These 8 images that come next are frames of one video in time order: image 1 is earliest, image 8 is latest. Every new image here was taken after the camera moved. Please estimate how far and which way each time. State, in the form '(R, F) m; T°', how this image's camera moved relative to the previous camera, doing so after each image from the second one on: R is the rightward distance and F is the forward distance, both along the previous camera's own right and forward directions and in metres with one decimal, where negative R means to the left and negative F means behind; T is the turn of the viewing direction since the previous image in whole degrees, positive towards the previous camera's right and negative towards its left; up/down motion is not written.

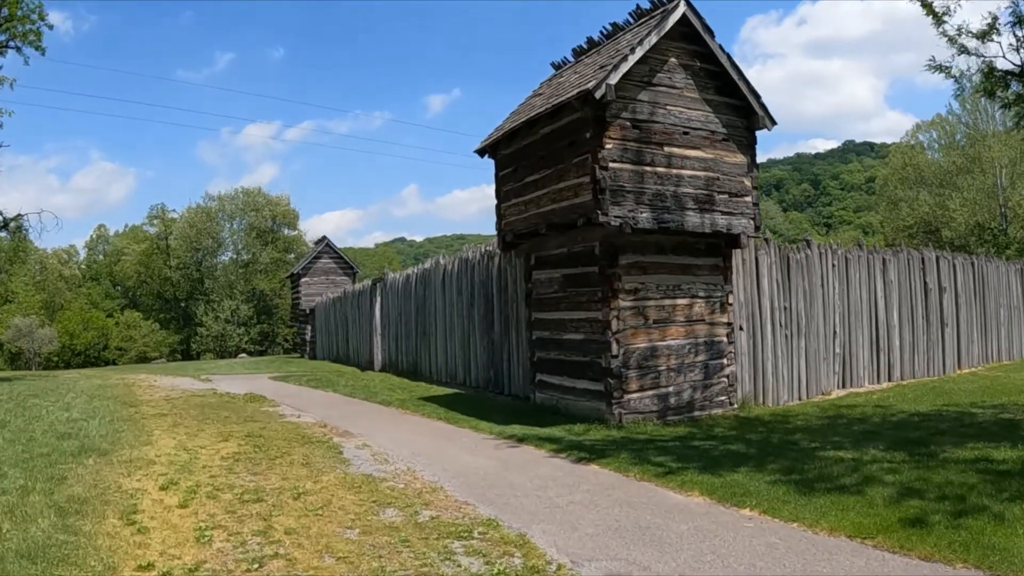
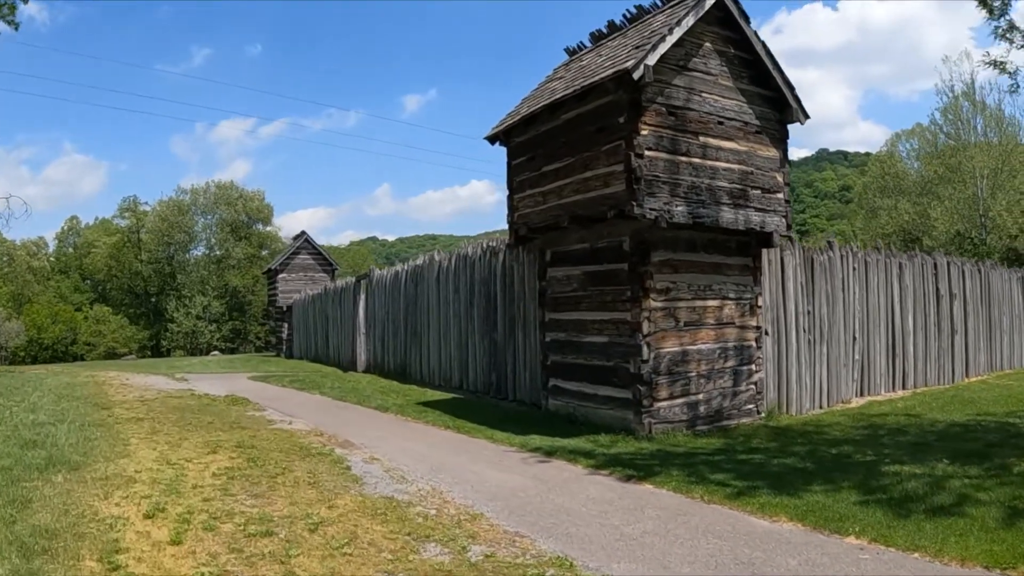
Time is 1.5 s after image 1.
(-0.5, +0.8) m; +2°
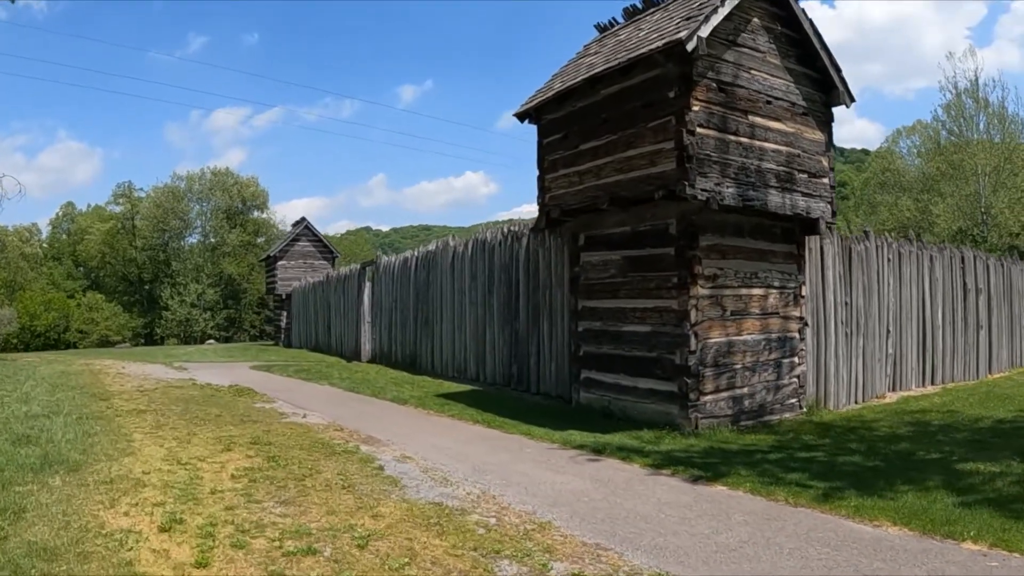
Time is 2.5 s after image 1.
(-0.4, +0.7) m; 0°
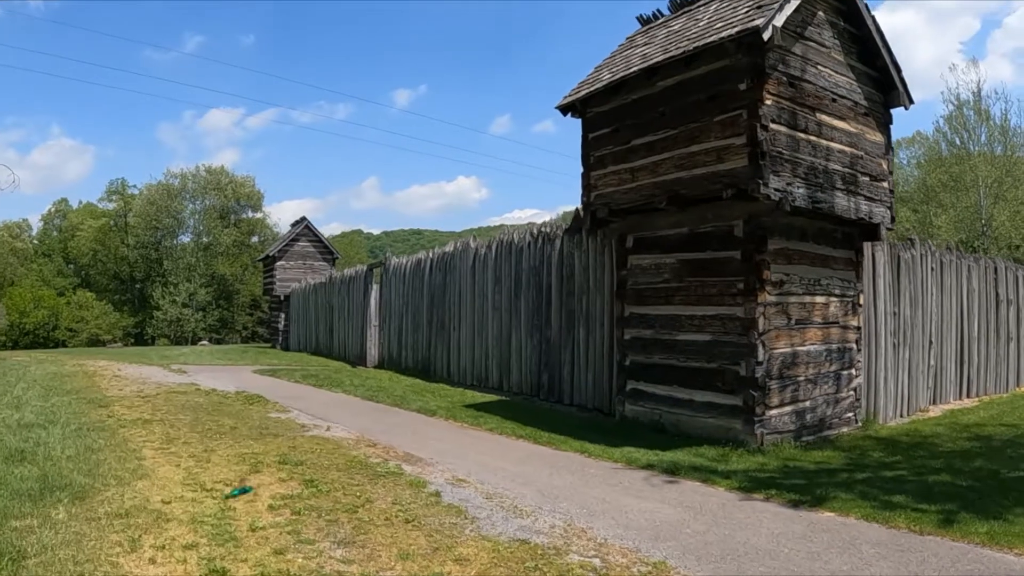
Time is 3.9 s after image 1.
(-0.6, +0.8) m; +1°
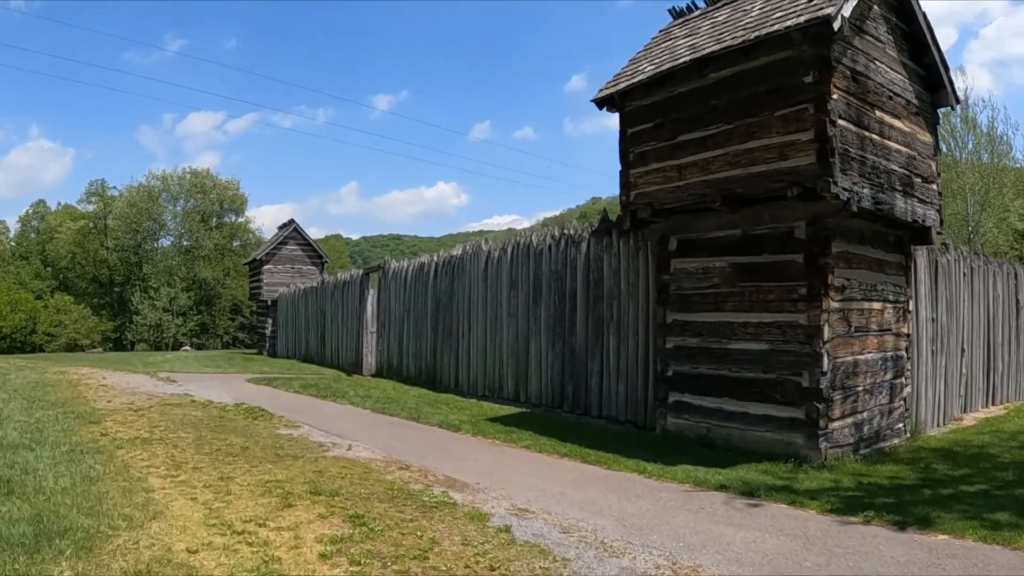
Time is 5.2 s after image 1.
(-0.6, +0.7) m; +1°
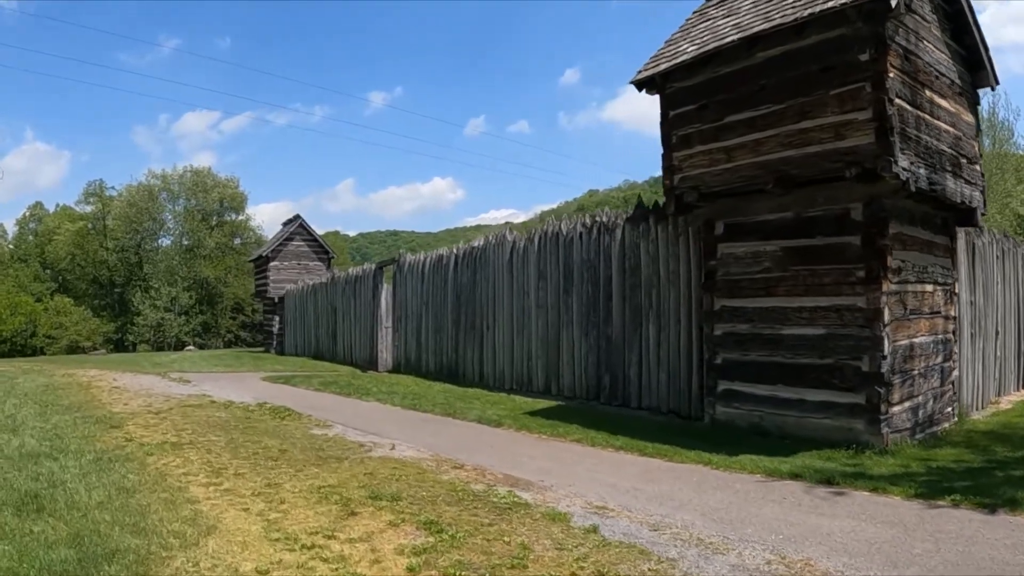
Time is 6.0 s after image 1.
(-0.5, +0.5) m; 0°
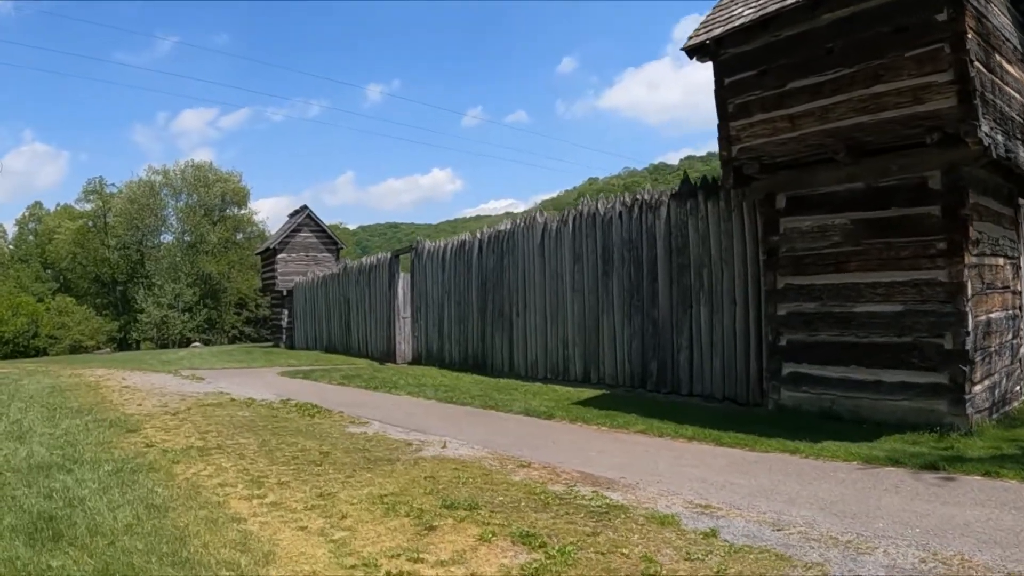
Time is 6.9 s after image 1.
(-0.5, +0.7) m; 0°
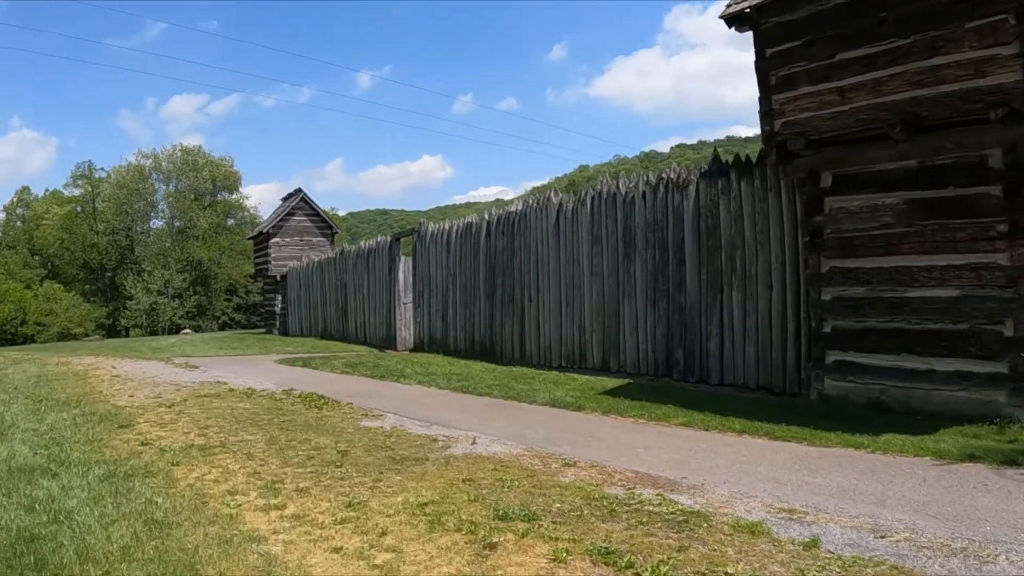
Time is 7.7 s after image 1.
(-0.3, +0.6) m; +1°
